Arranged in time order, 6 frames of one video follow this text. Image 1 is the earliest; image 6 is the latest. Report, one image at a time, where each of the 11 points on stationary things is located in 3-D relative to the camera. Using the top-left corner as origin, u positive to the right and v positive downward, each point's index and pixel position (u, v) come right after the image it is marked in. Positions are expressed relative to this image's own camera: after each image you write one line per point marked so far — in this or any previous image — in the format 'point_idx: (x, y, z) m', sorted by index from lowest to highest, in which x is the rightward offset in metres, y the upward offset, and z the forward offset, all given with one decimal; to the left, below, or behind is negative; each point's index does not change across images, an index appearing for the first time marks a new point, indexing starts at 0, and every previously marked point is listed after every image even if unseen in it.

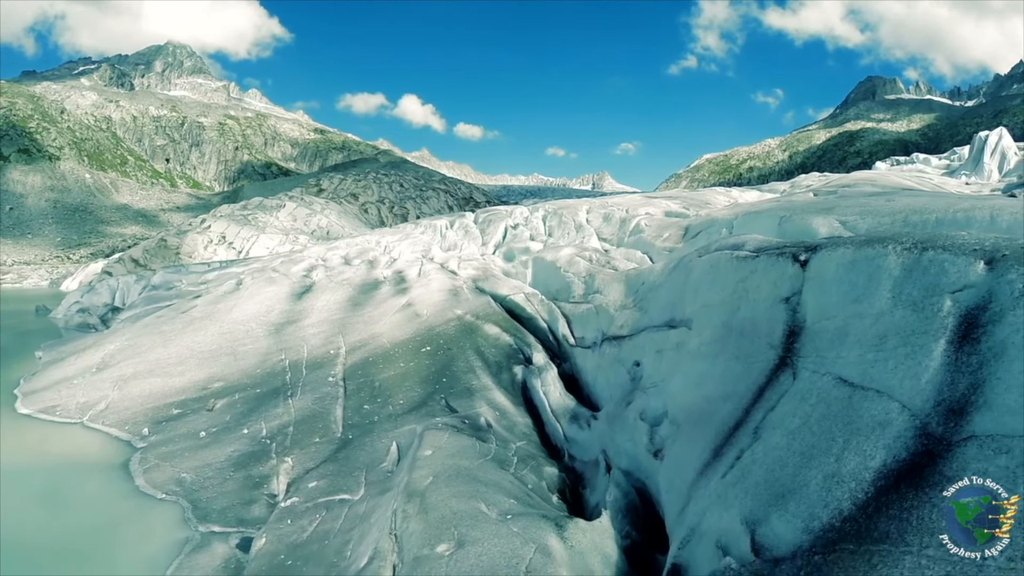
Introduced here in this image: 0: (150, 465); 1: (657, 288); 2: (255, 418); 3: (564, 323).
0: (-10.5, -5.1, +15.9) m
1: (+3.5, 0.0, +13.6) m
2: (-8.0, -4.0, +17.2) m
3: (+1.8, -1.2, +18.9) m
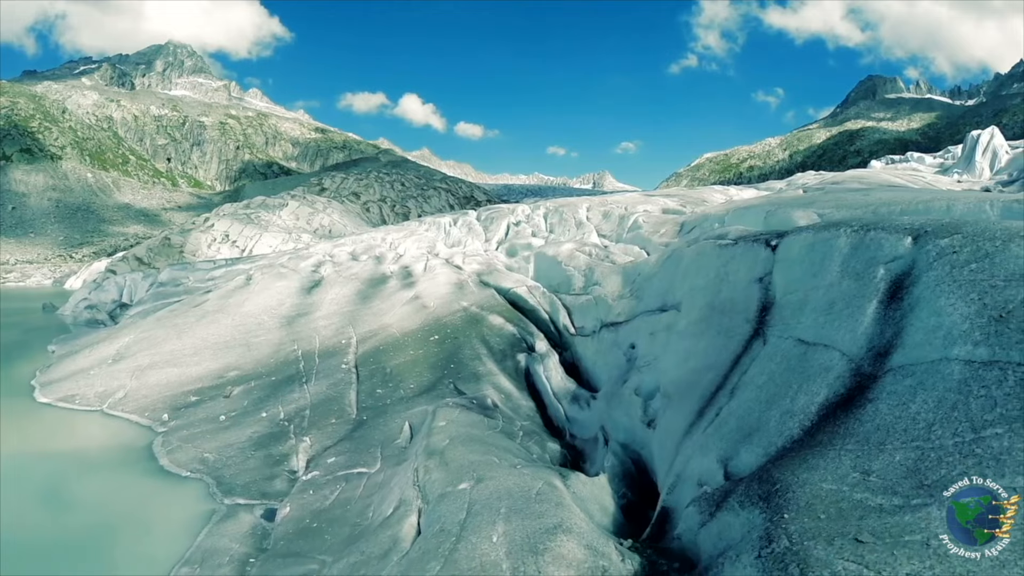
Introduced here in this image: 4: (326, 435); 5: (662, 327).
0: (-10.3, -4.8, +16.9) m
1: (+3.6, +0.3, +14.6) m
2: (-7.8, -3.7, +18.1) m
3: (+1.9, -0.9, +19.8) m
4: (-5.3, -4.1, +15.8) m
5: (+3.5, -0.8, +12.8) m
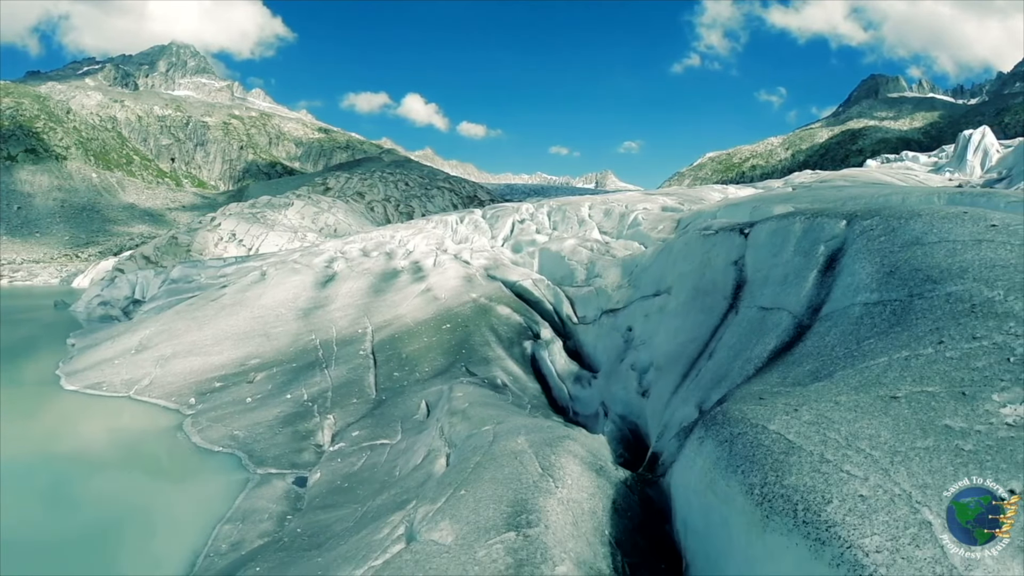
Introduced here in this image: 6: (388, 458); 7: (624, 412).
0: (-10.1, -4.5, +18.2) m
1: (+3.9, +0.6, +15.8) m
2: (-7.6, -3.4, +19.5) m
3: (+2.2, -0.6, +21.1) m
4: (-5.0, -3.8, +17.1) m
5: (+3.7, -0.5, +14.1) m
6: (-2.8, -3.9, +12.5) m
7: (+2.7, -2.9, +13.1) m
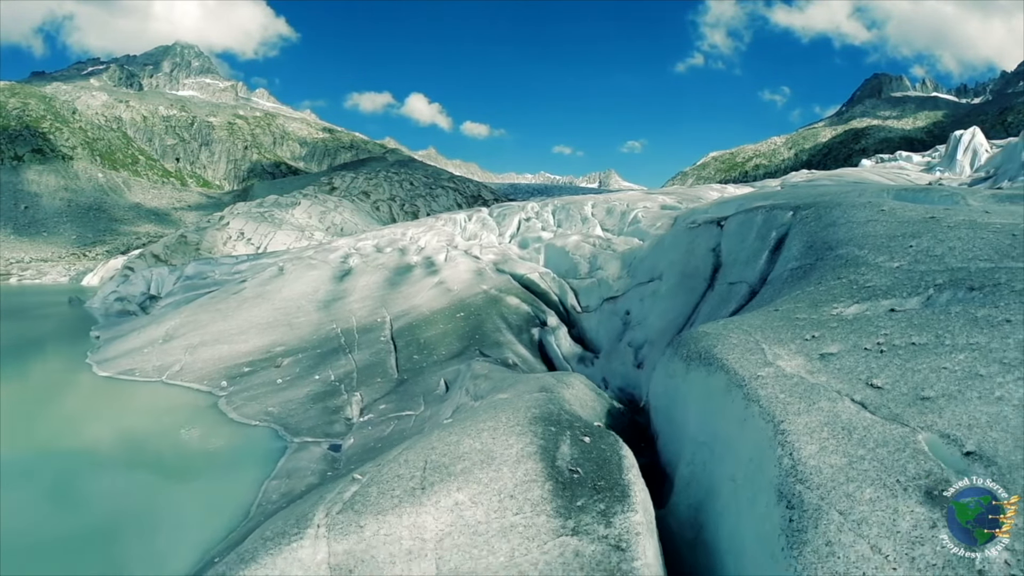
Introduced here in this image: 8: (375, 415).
0: (-9.8, -4.2, +20.0) m
1: (+4.2, +0.9, +17.5) m
2: (-7.3, -3.1, +21.2) m
3: (+2.5, -0.3, +22.8) m
4: (-4.7, -3.5, +18.8) m
5: (+4.0, -0.2, +15.8) m
6: (-2.5, -3.5, +14.3) m
7: (+3.0, -2.6, +14.9) m
8: (-4.1, -3.8, +16.4) m
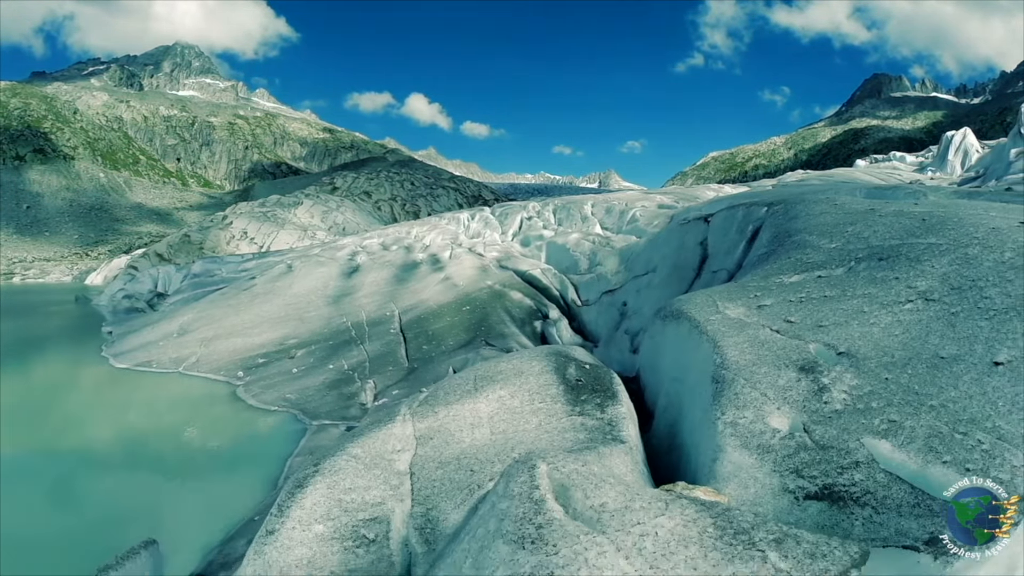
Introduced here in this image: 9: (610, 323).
0: (-9.6, -3.9, +21.1) m
1: (+4.3, +1.2, +18.6) m
2: (-7.1, -2.8, +22.3) m
3: (+2.7, -0.1, +24.0) m
4: (-4.6, -3.3, +20.0) m
5: (+4.1, 0.0, +16.9) m
6: (-2.4, -3.3, +15.4) m
7: (+3.1, -2.4, +16.0) m
8: (-3.9, -3.6, +17.5) m
9: (+3.2, -1.2, +18.0) m
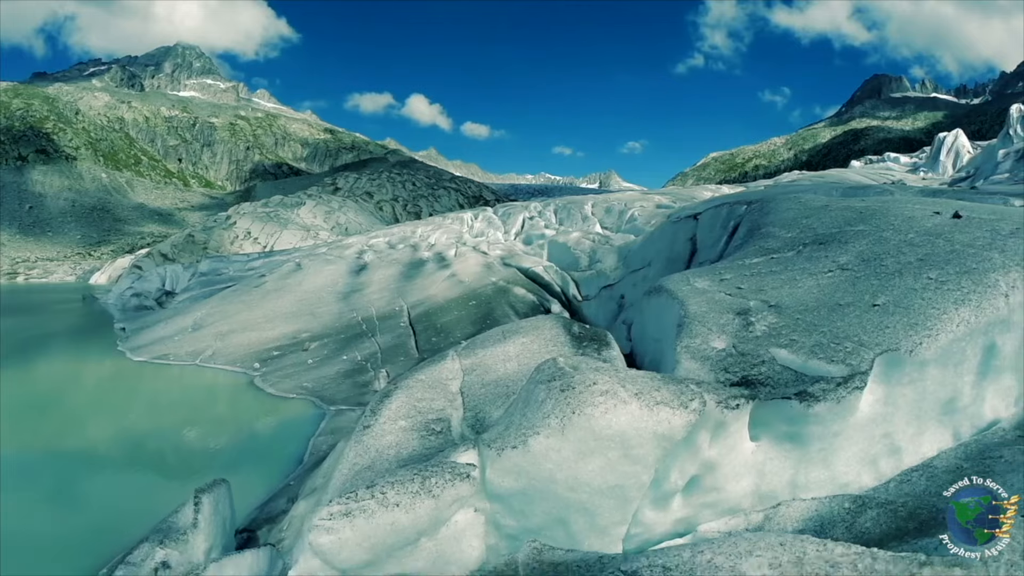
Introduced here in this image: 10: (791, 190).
0: (-9.5, -3.7, +22.3) m
1: (+4.5, +1.4, +19.8) m
2: (-7.0, -2.6, +23.5) m
3: (+2.8, +0.1, +25.1) m
4: (-4.4, -3.1, +21.1) m
5: (+4.3, +0.2, +18.0) m
6: (-2.2, -3.1, +16.5) m
7: (+3.3, -2.2, +17.1) m
8: (-3.8, -3.4, +18.7) m
9: (+3.4, -1.0, +19.2) m
10: (+9.2, +3.1, +17.7) m
